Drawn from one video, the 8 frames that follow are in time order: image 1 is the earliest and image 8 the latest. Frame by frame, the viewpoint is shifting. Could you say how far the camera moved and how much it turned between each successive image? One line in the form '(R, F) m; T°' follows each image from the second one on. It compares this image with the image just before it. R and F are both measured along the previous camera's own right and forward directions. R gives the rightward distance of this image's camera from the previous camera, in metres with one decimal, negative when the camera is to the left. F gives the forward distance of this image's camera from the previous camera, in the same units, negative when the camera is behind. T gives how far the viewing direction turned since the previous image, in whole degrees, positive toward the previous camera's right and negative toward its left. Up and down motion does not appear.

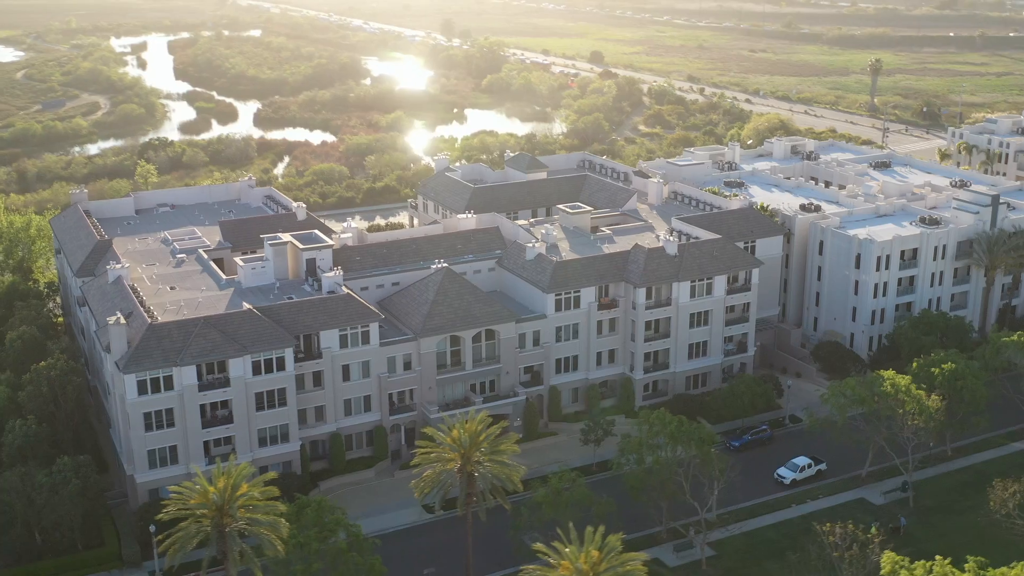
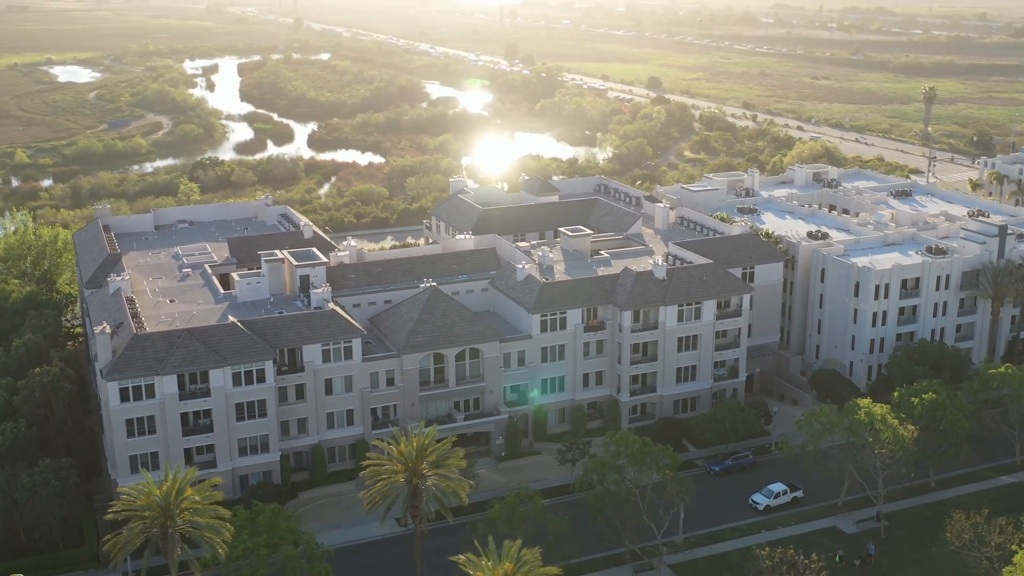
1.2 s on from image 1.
(+5.2, -0.9) m; -4°
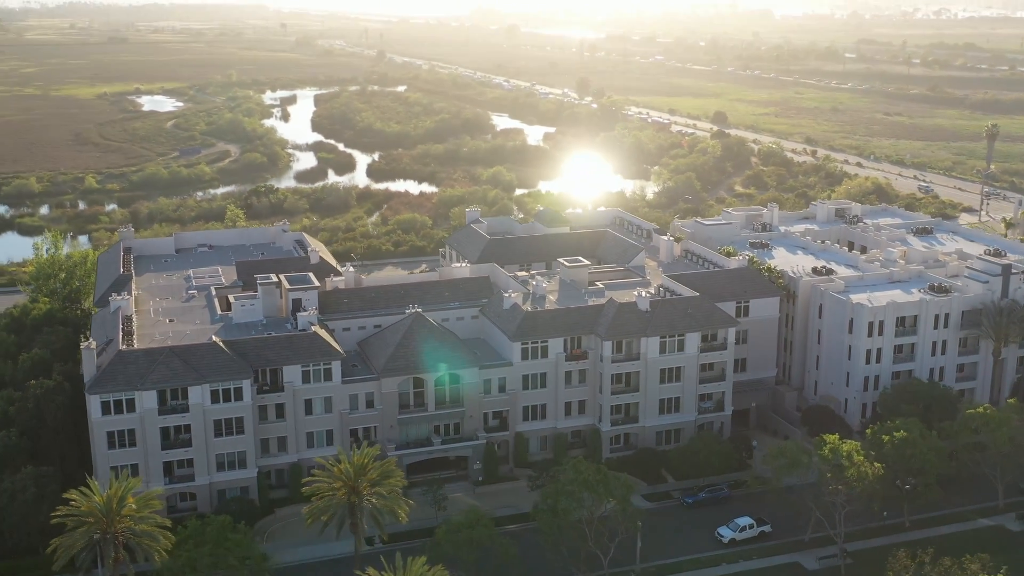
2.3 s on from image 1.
(+6.3, -1.0) m; -5°
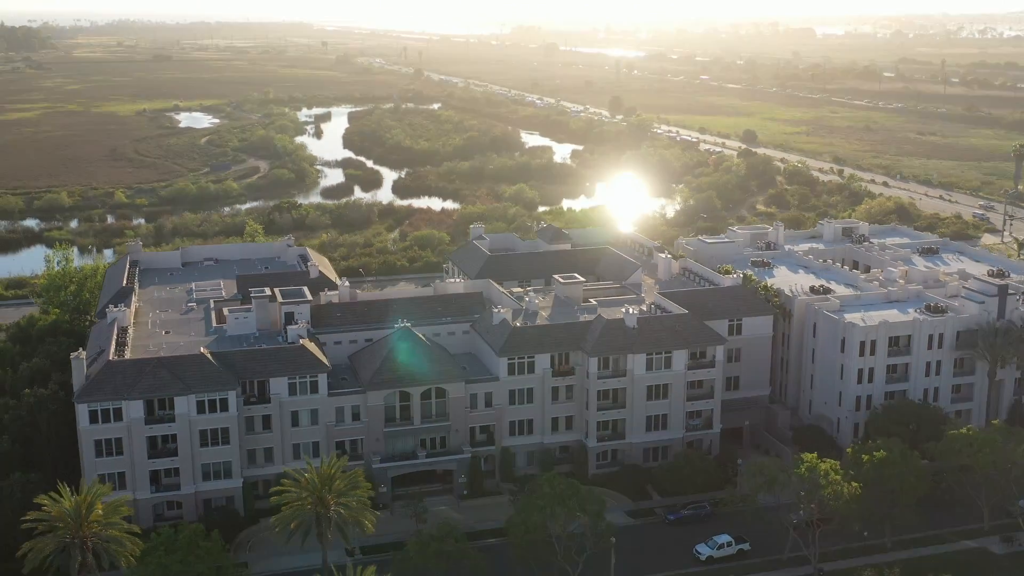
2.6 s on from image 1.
(+3.3, -0.5) m; -2°
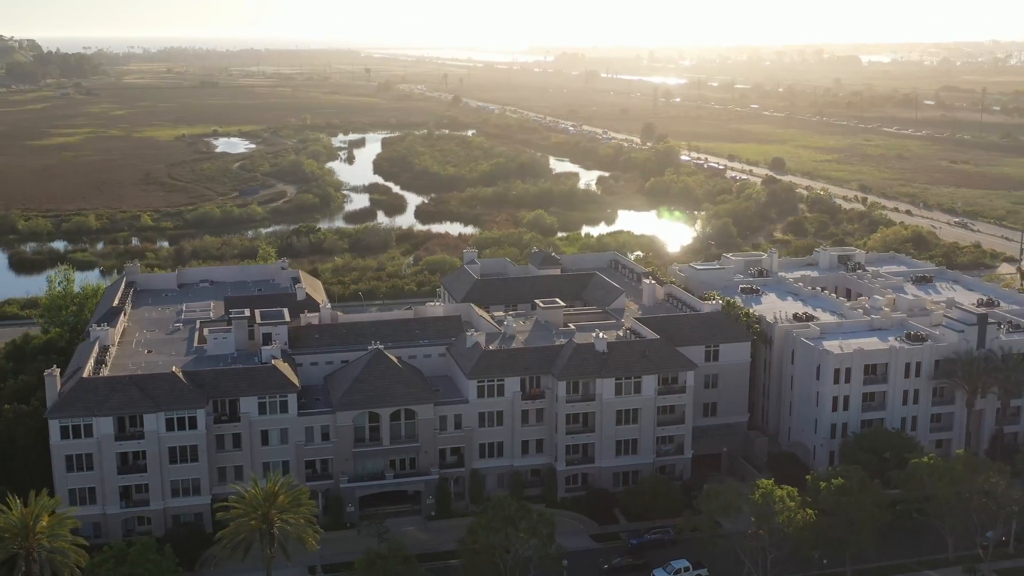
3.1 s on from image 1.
(+4.6, -0.7) m; -2°
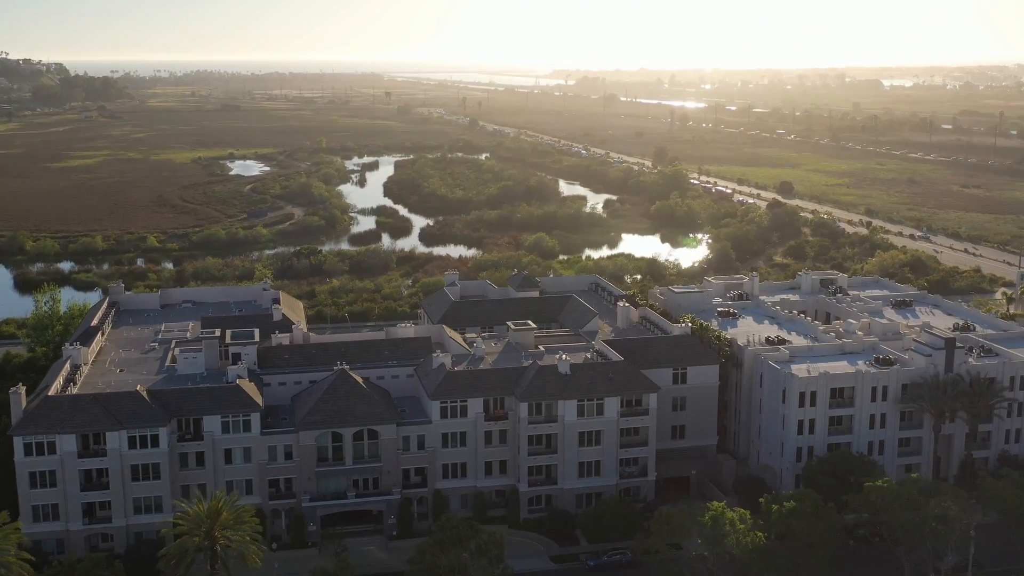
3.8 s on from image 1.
(+3.7, -0.6) m; -1°
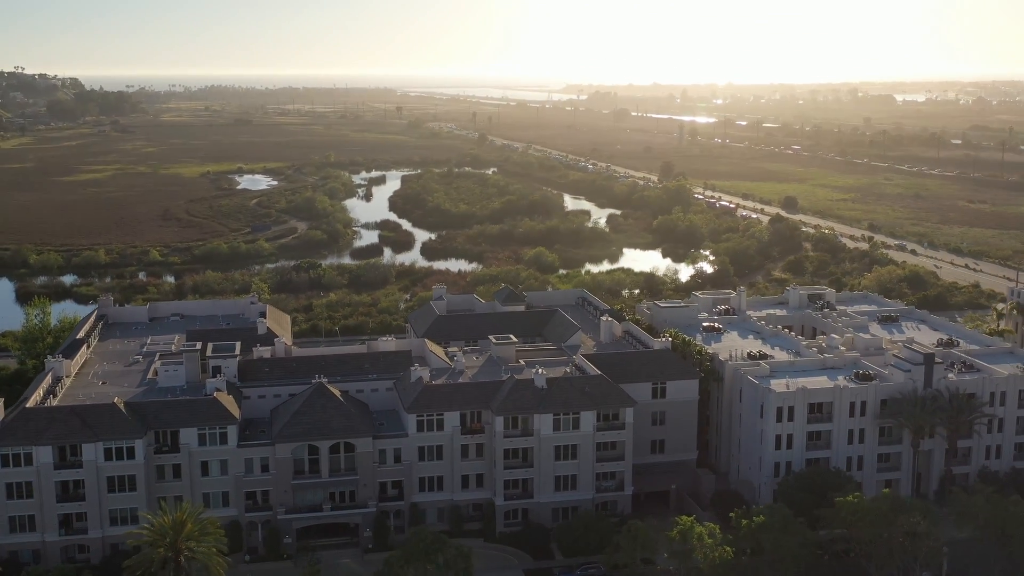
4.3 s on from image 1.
(+2.3, -0.3) m; -1°
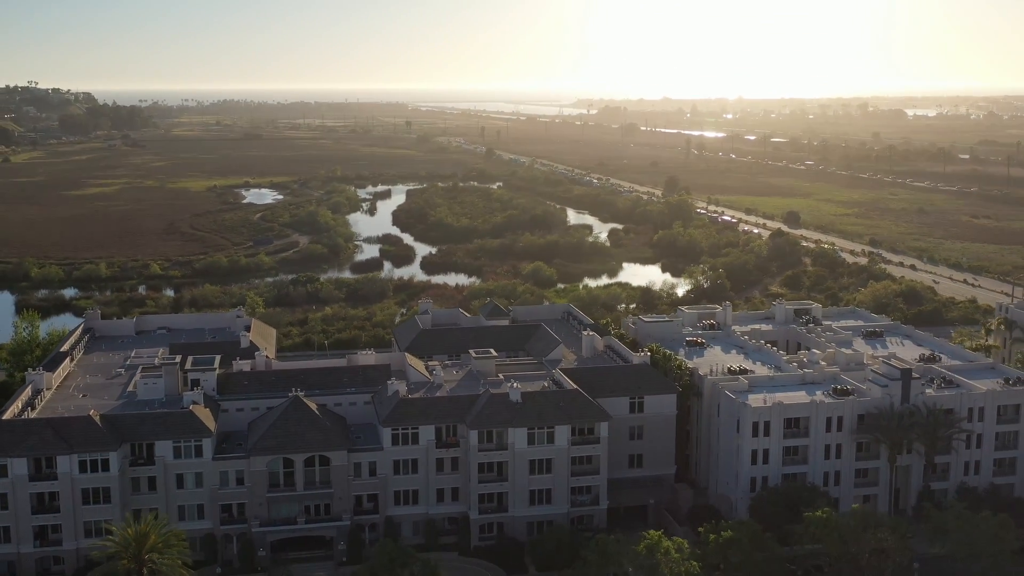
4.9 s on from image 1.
(+2.3, -0.3) m; -1°
